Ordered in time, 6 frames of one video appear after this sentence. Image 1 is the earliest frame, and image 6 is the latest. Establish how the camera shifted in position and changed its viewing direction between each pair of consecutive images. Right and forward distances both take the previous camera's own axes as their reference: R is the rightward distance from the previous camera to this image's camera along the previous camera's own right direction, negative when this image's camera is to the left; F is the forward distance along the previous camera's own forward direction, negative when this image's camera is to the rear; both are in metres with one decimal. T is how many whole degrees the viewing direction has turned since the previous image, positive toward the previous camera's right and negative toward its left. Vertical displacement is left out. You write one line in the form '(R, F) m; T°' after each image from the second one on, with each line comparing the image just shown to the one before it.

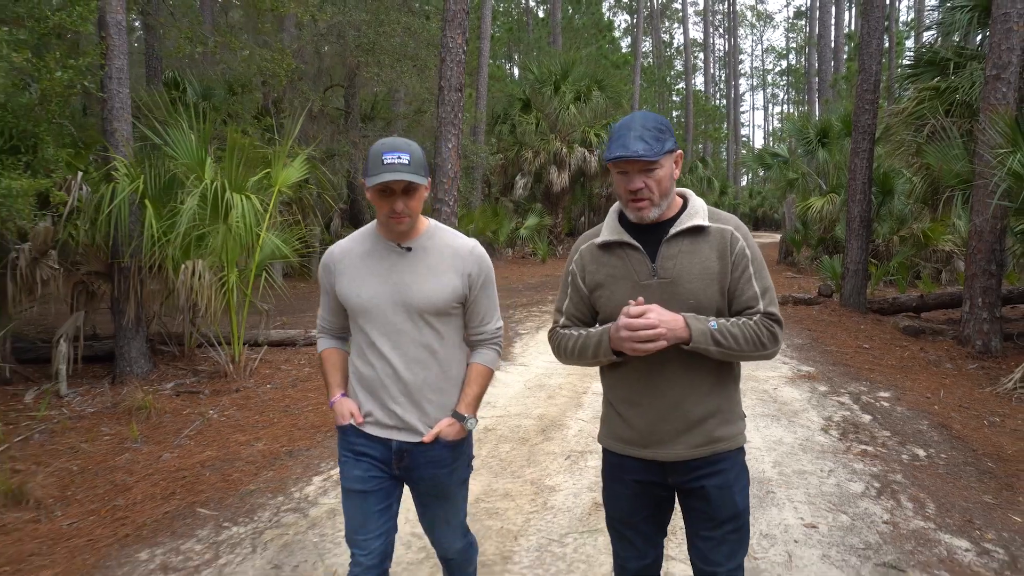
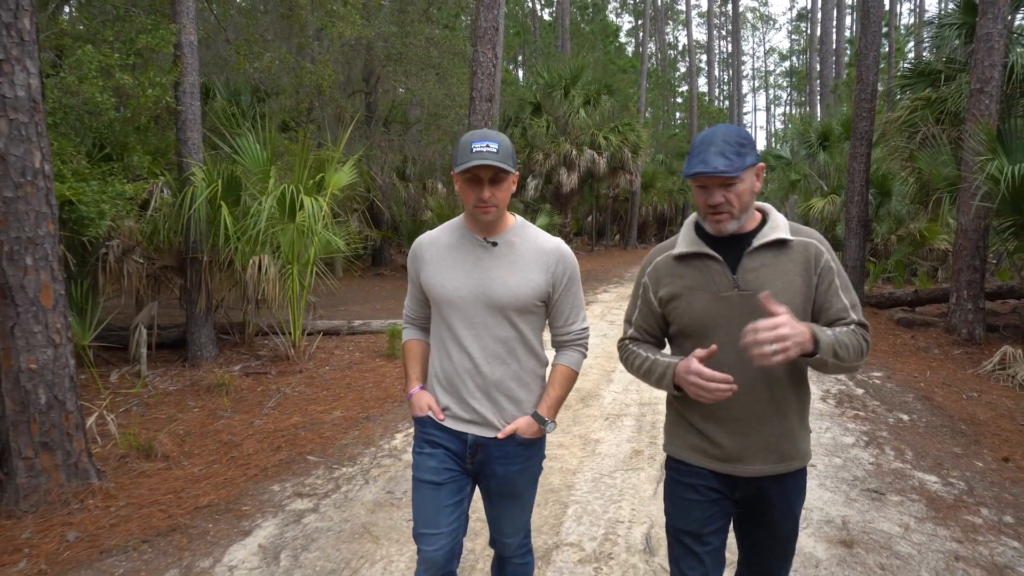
(-0.3, -0.7) m; 0°
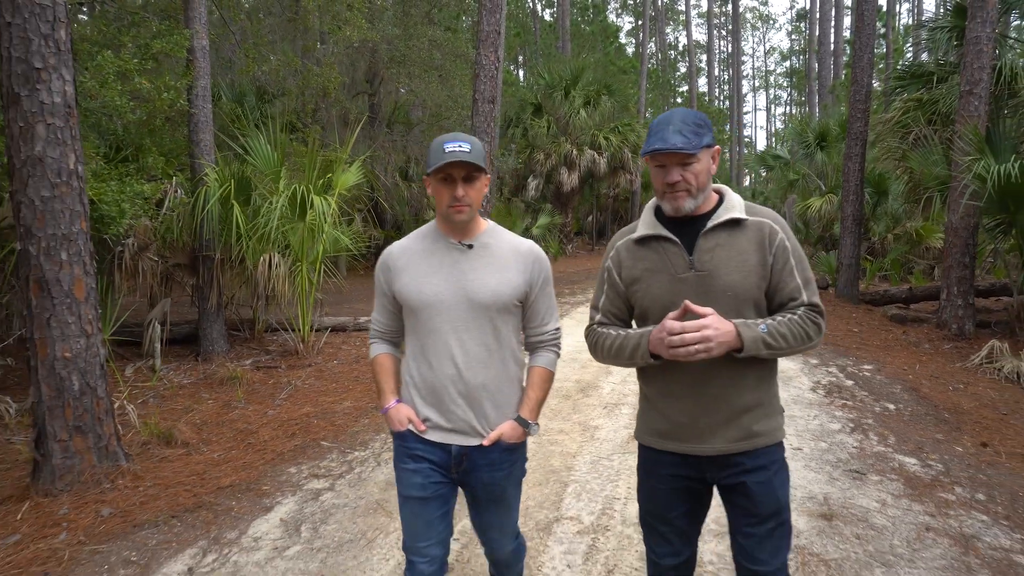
(0.0, -0.2) m; 0°
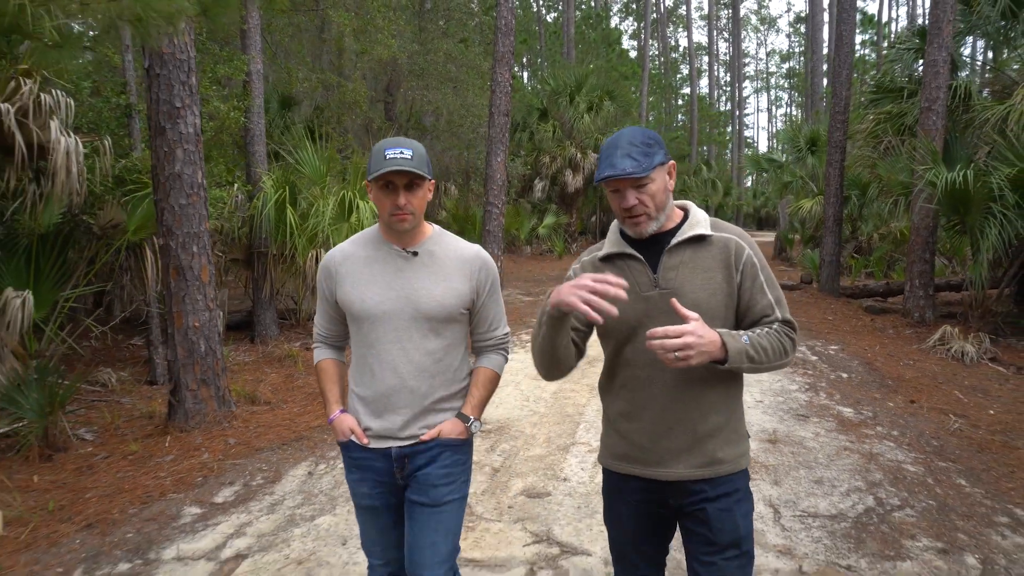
(-0.1, -1.0) m; 0°
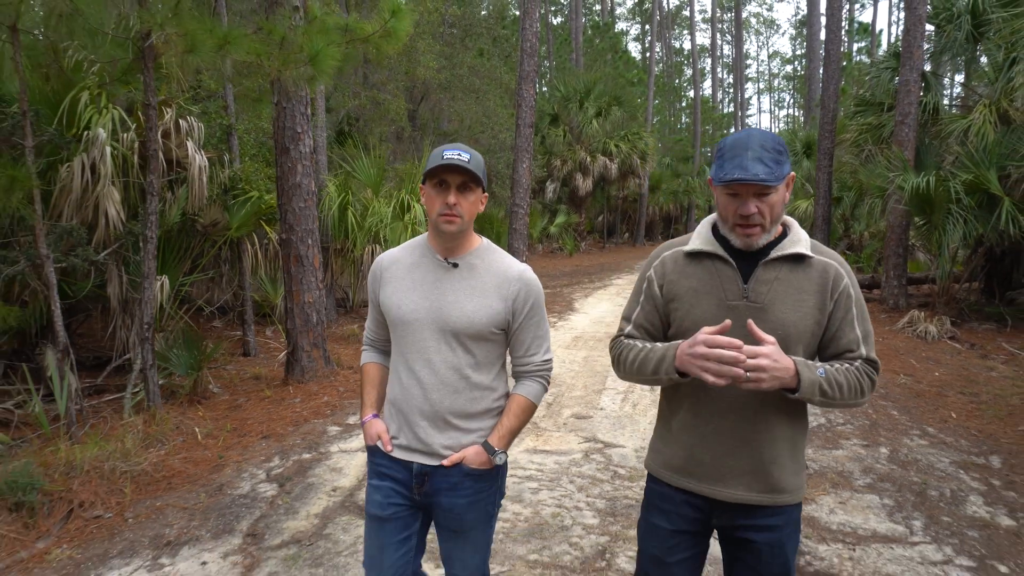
(-0.3, -1.3) m; 0°
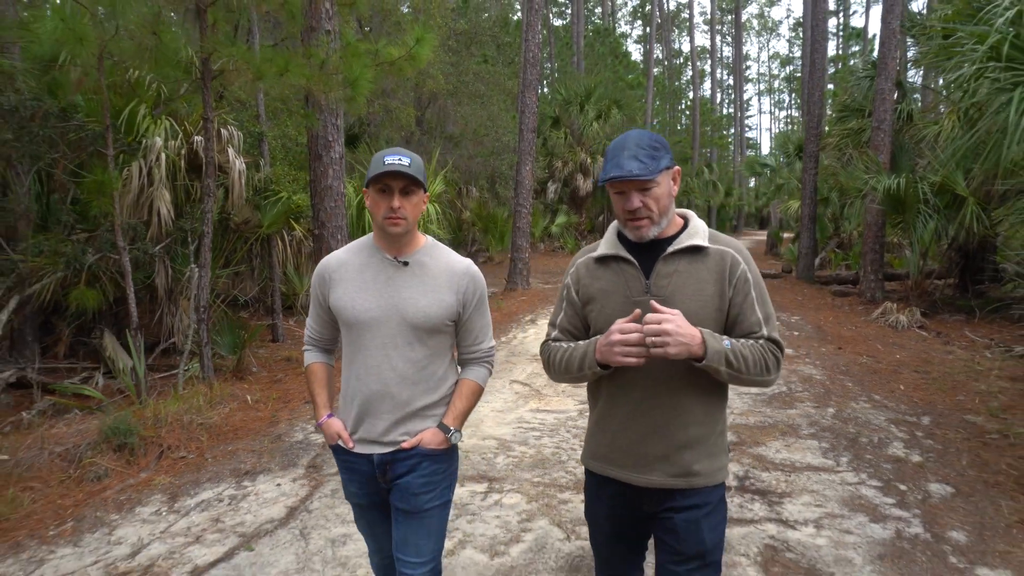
(0.0, -0.8) m; 0°
